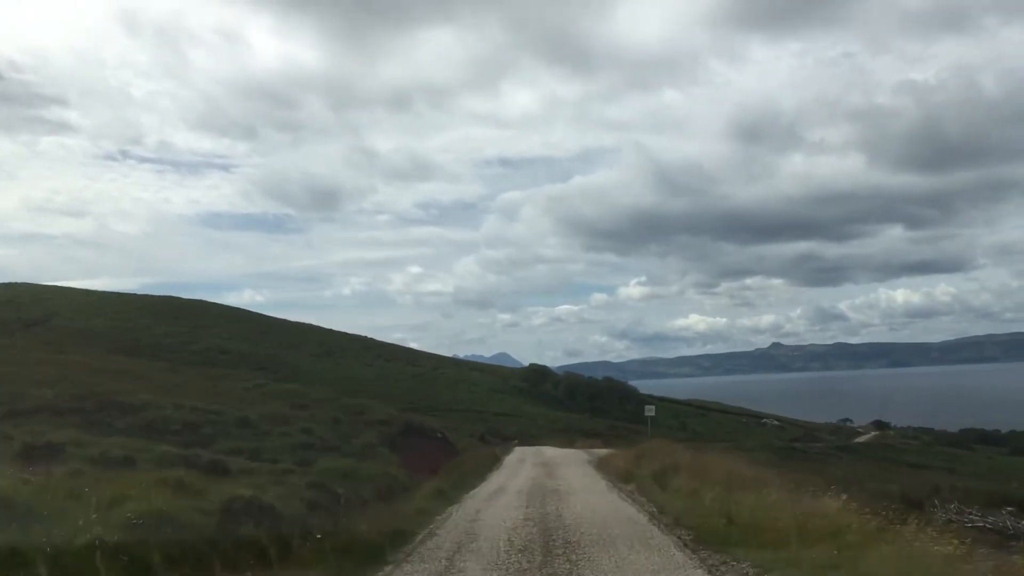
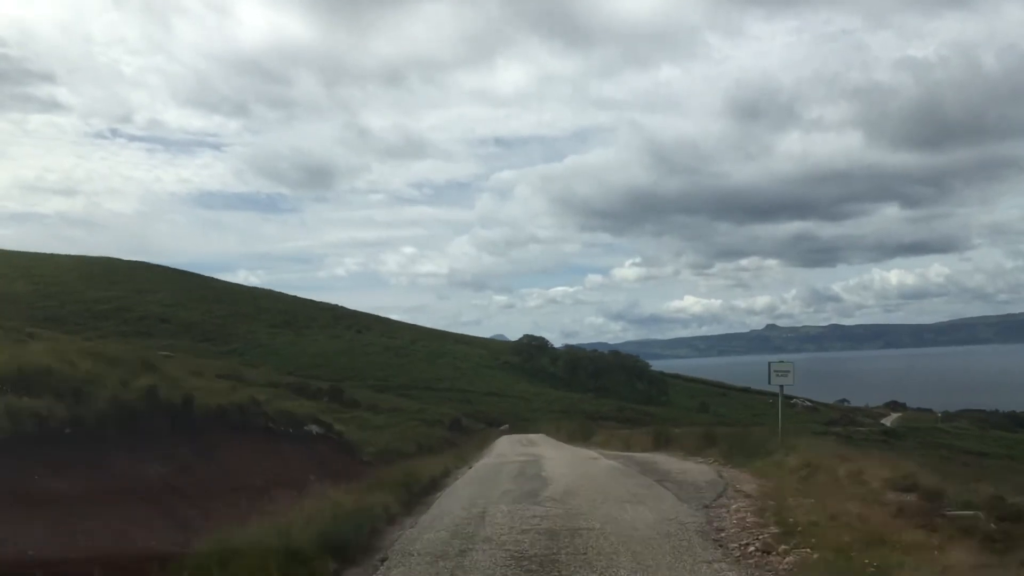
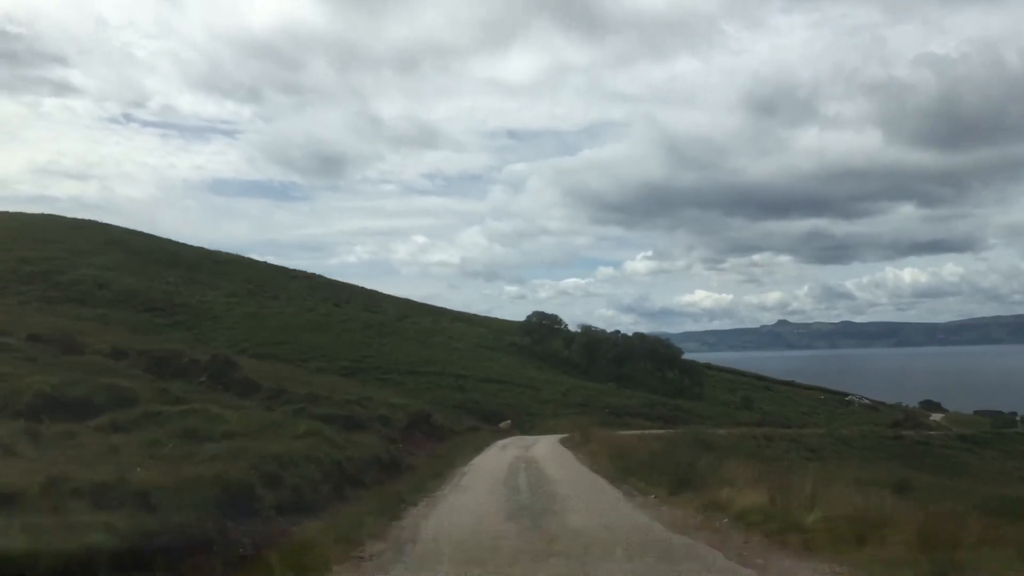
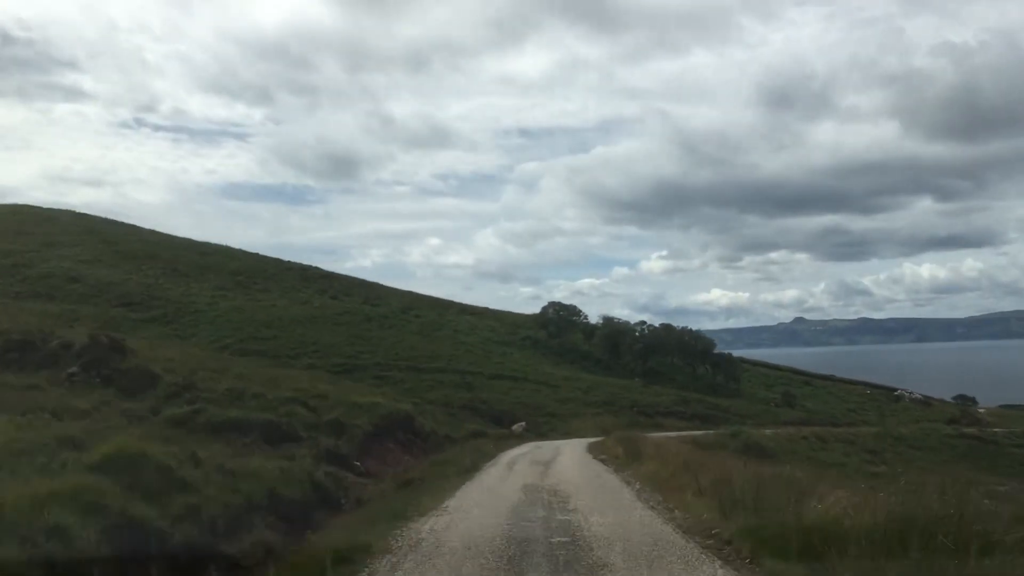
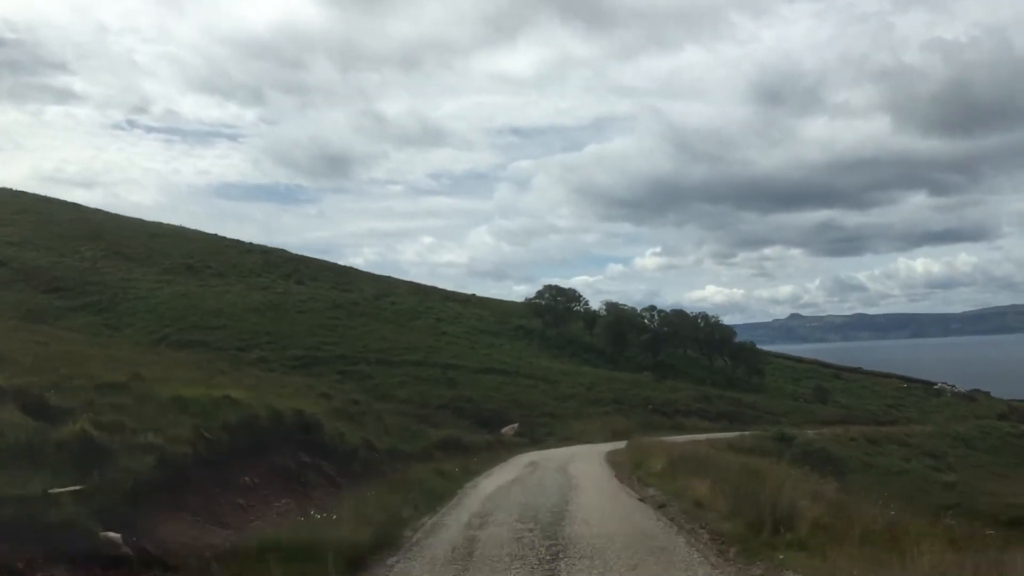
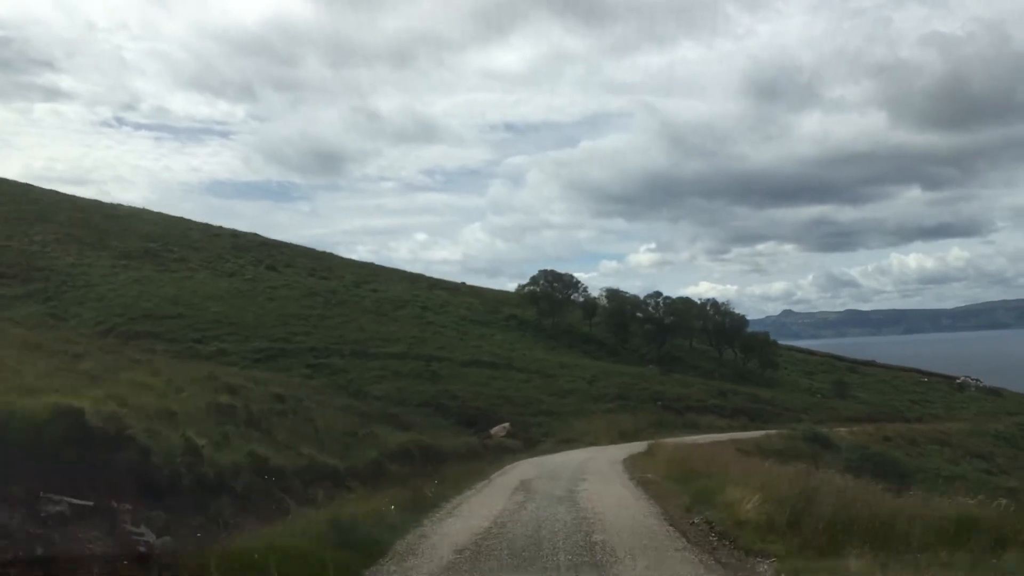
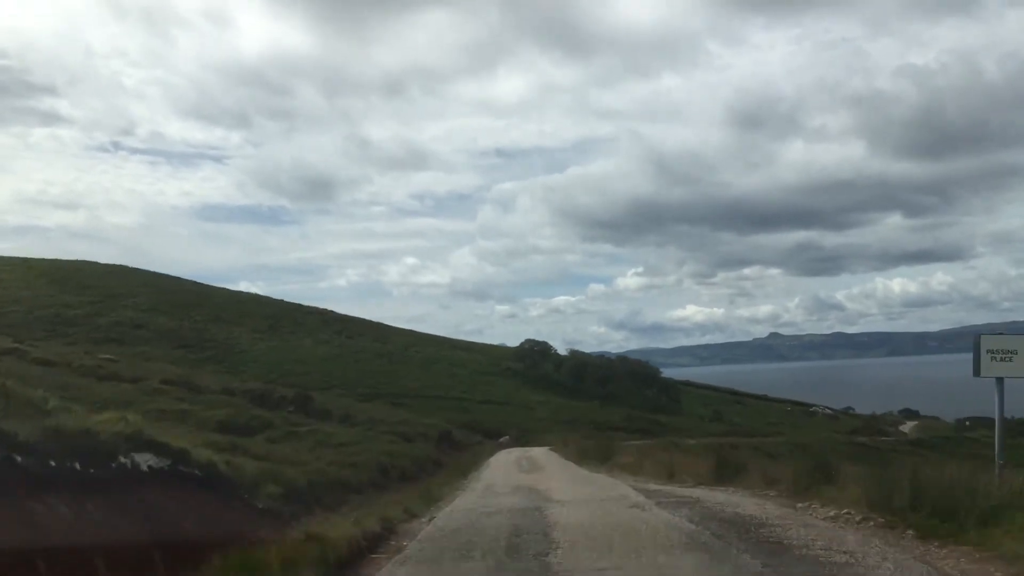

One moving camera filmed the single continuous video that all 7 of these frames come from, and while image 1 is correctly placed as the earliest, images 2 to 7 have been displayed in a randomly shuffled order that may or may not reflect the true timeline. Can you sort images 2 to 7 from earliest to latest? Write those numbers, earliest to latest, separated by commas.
2, 7, 3, 4, 5, 6
